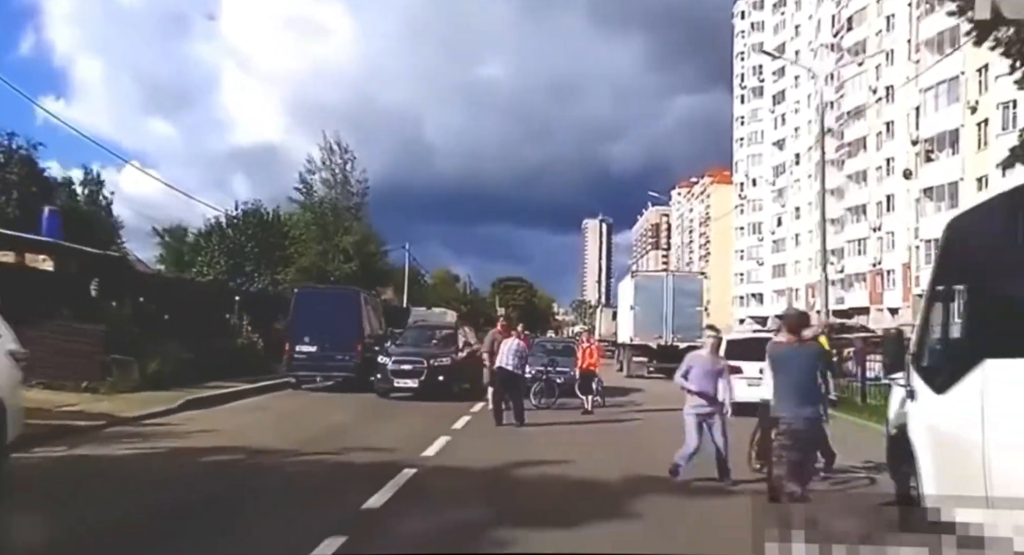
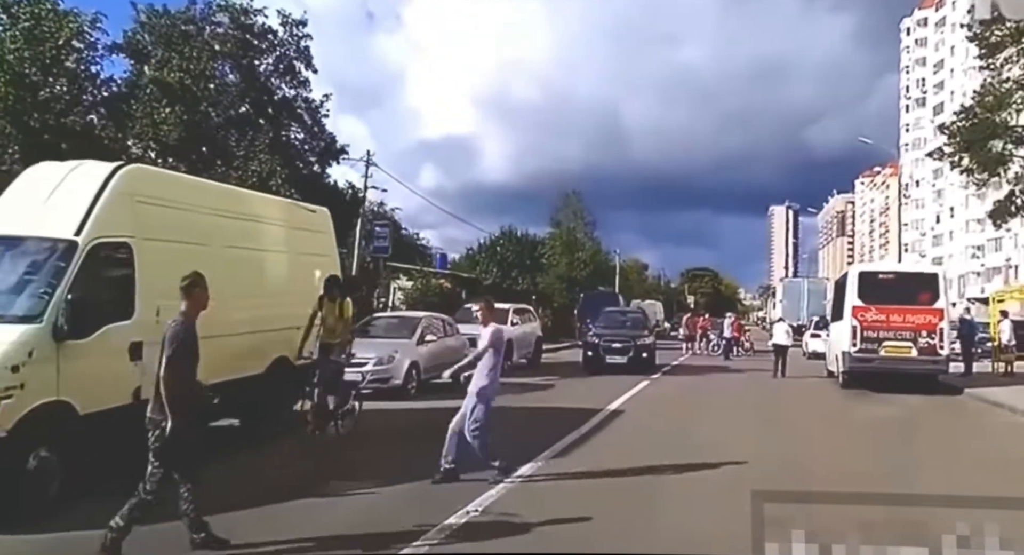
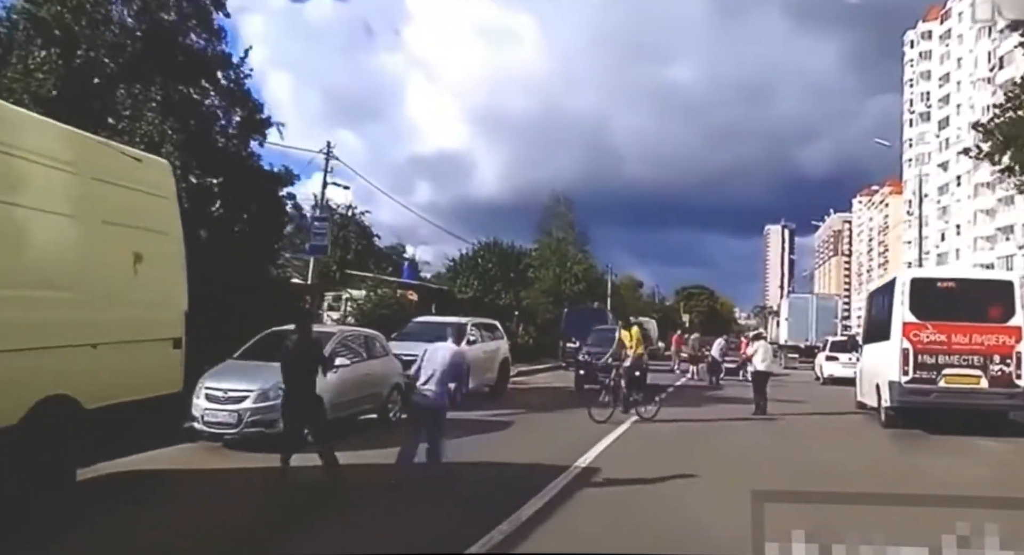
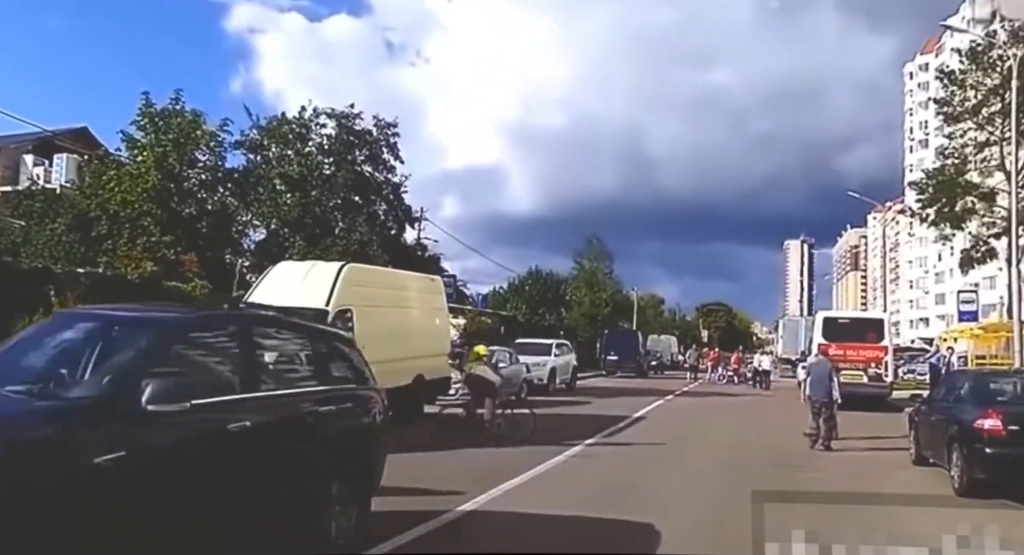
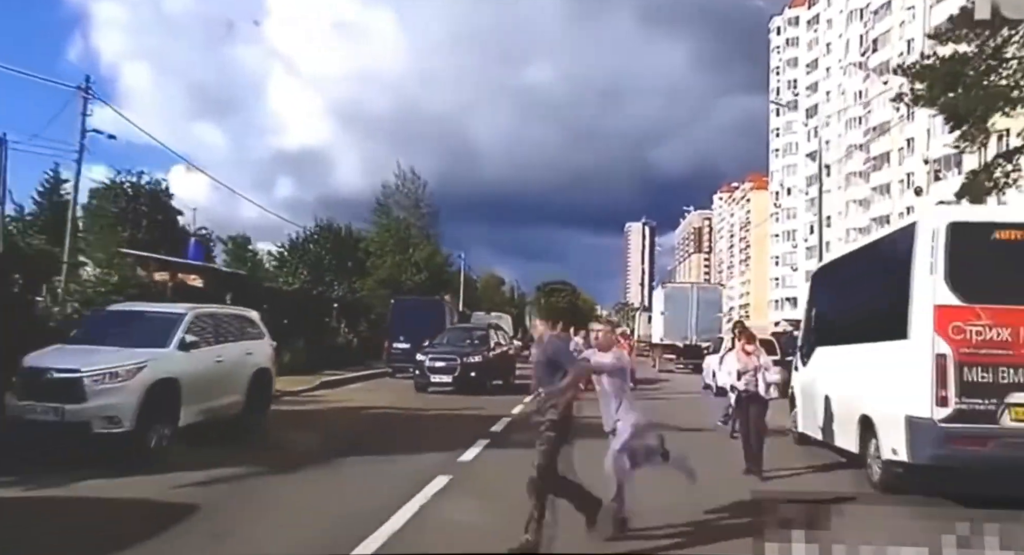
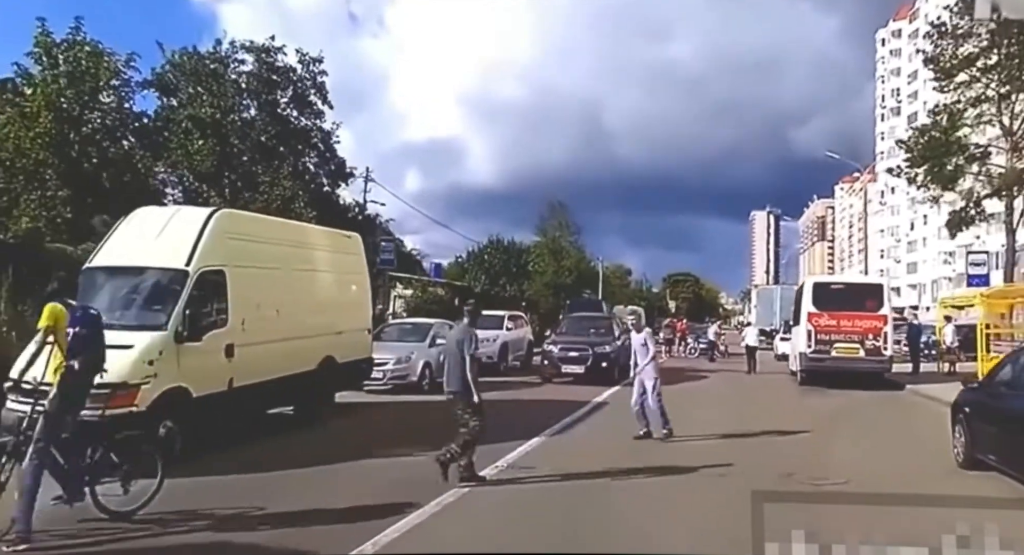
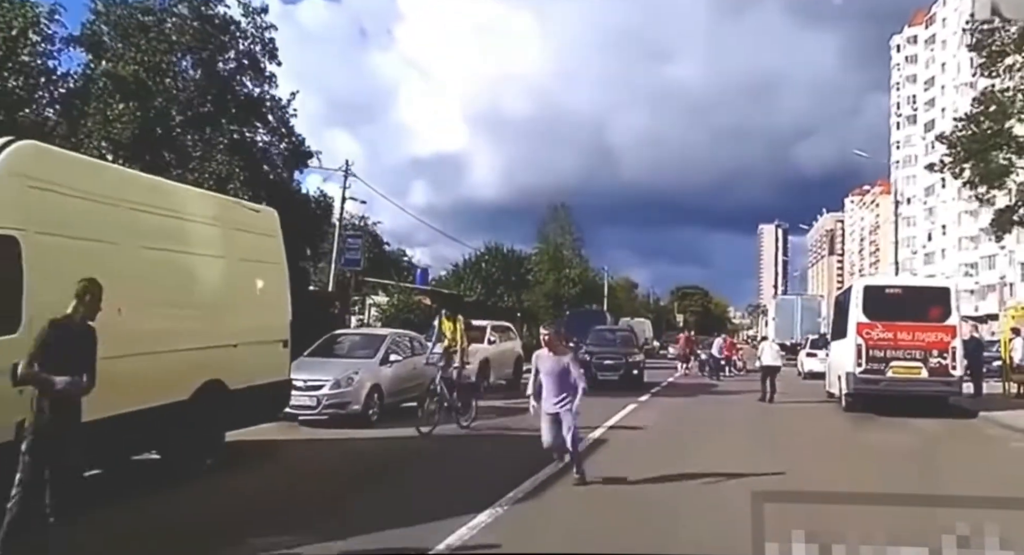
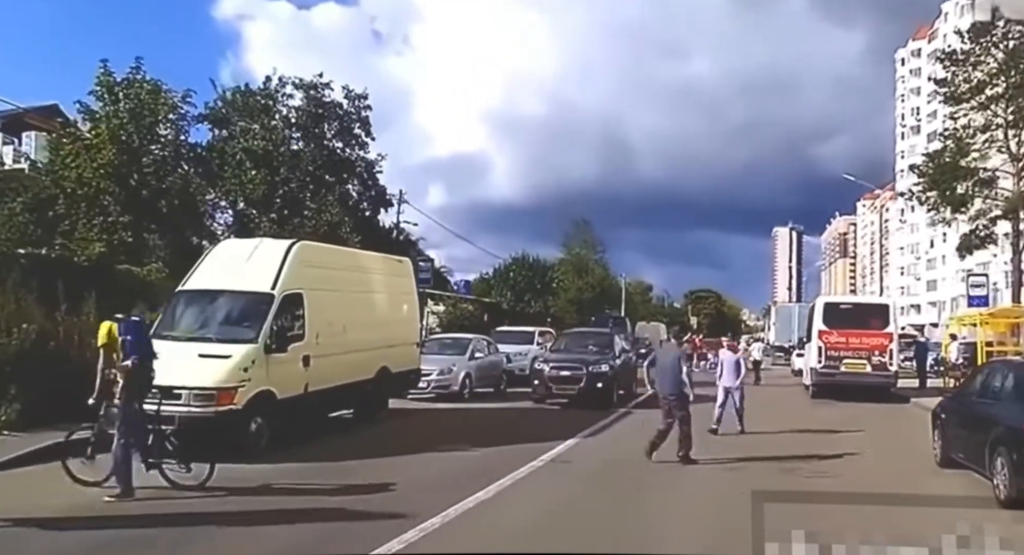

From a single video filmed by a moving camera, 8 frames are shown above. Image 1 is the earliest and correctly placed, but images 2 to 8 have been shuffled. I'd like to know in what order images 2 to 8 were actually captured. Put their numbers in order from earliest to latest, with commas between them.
5, 3, 7, 2, 6, 8, 4
